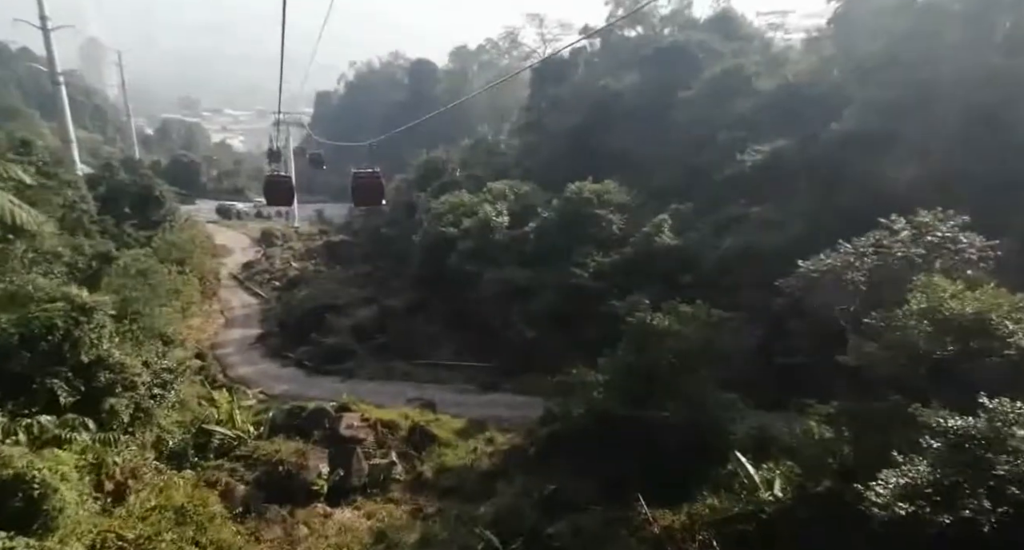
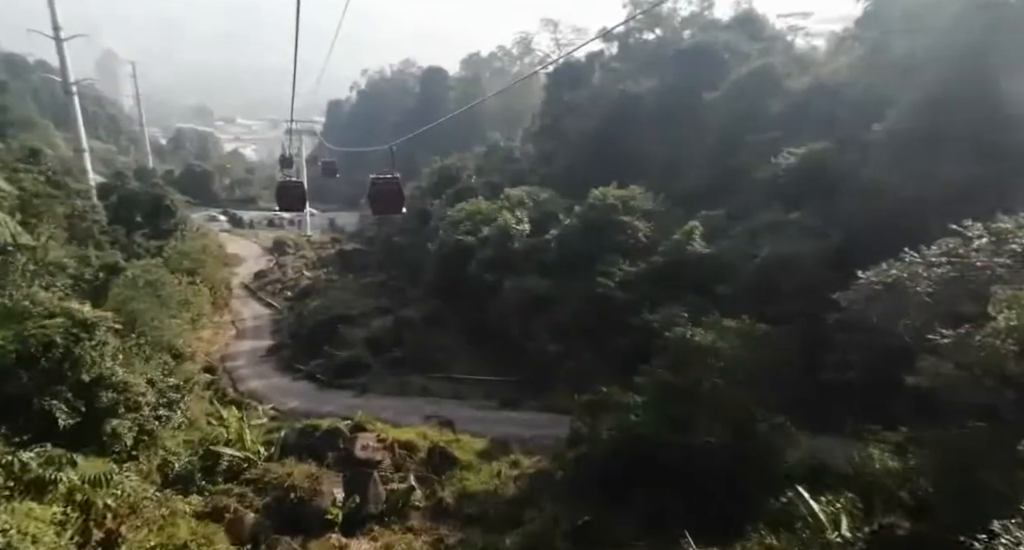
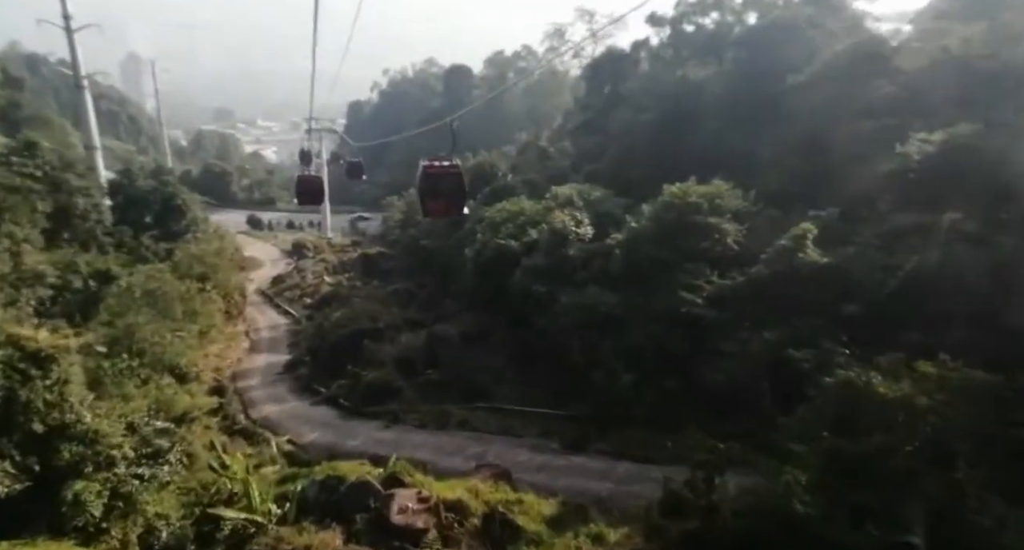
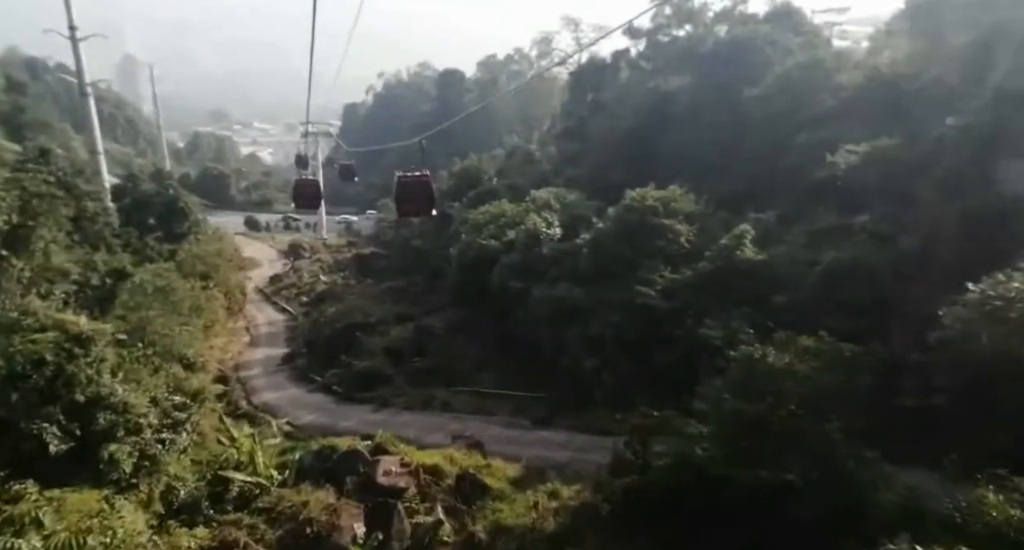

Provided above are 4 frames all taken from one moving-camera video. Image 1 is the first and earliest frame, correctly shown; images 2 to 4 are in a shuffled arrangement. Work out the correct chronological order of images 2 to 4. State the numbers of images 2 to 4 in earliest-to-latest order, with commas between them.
2, 4, 3
